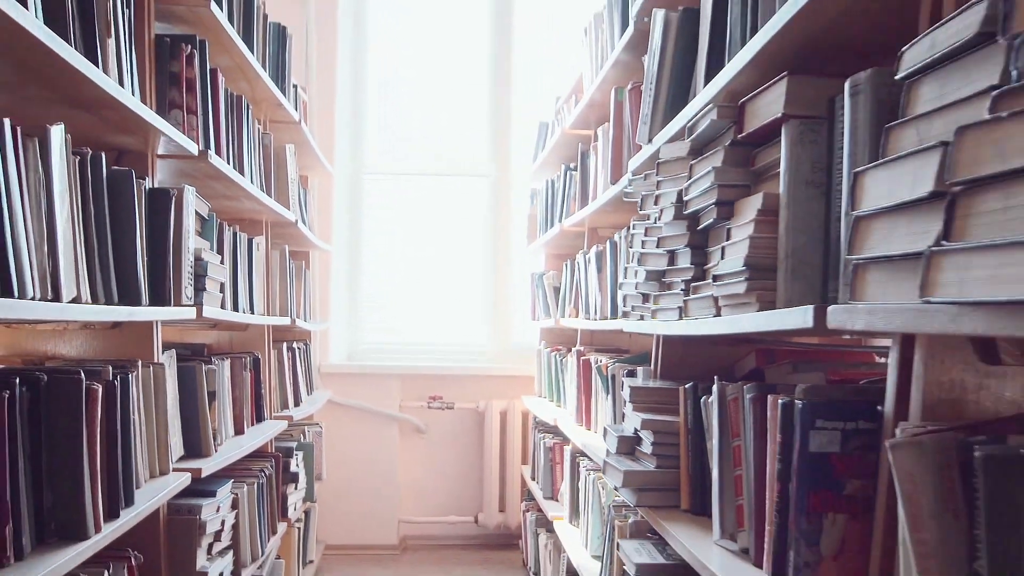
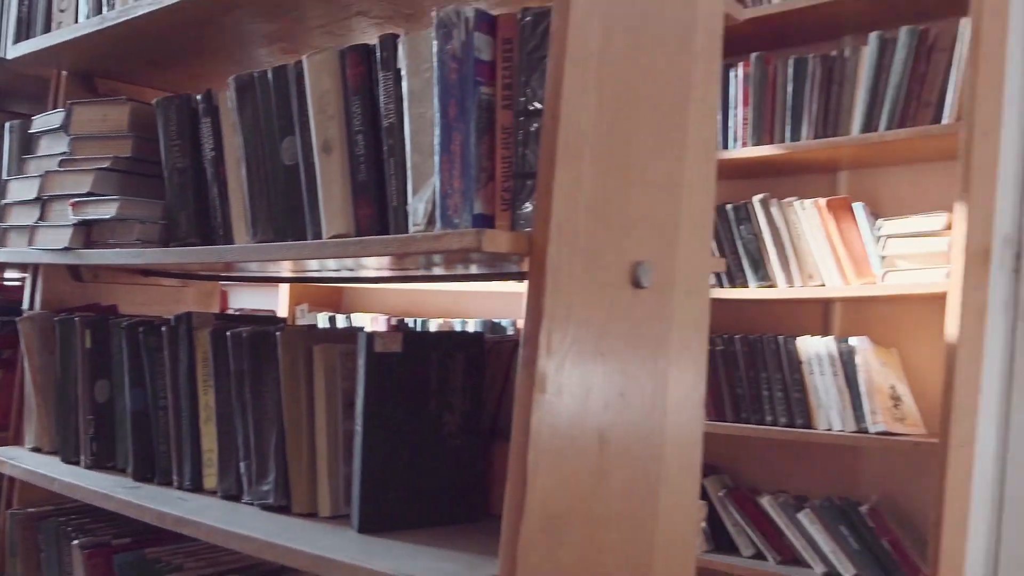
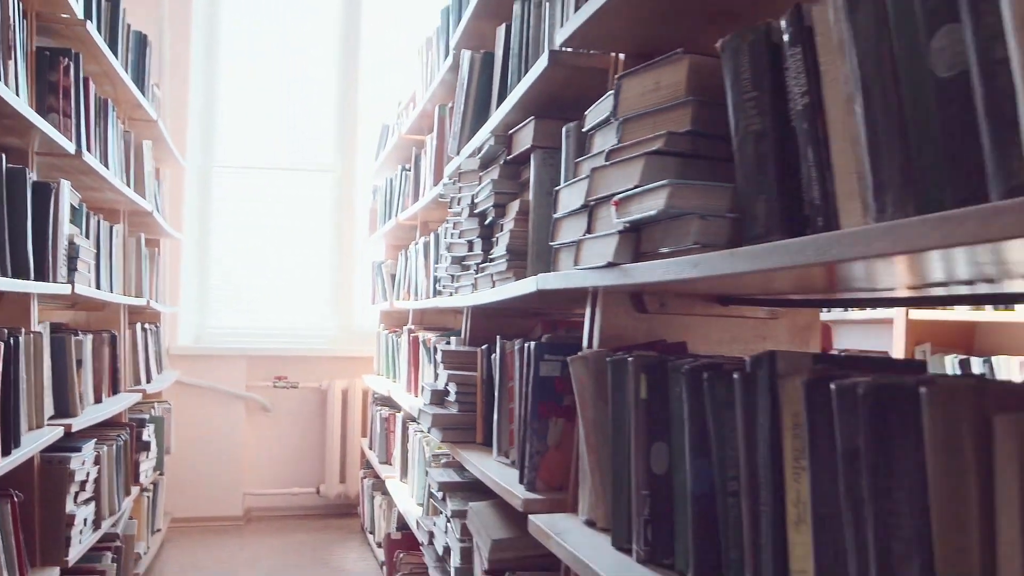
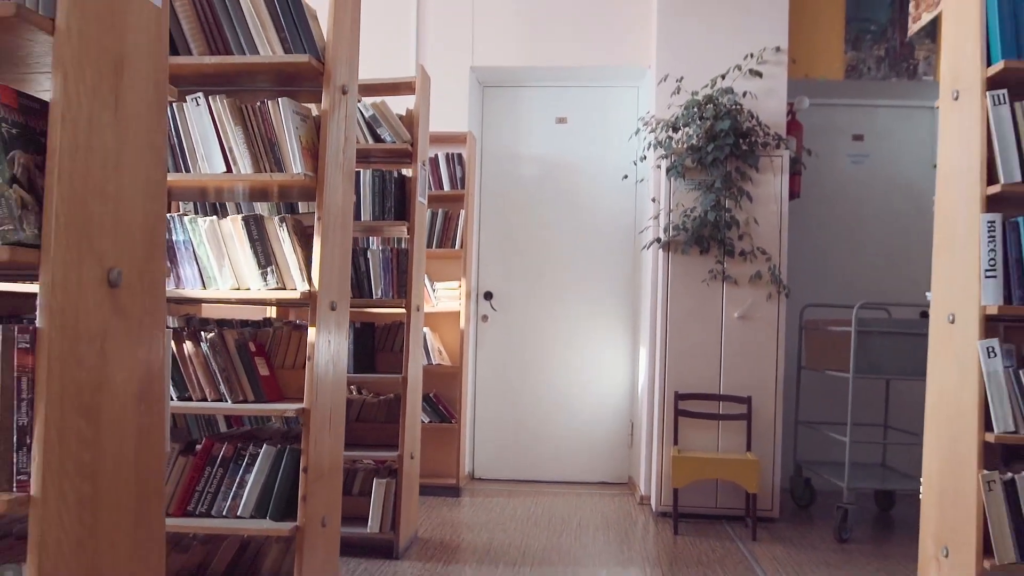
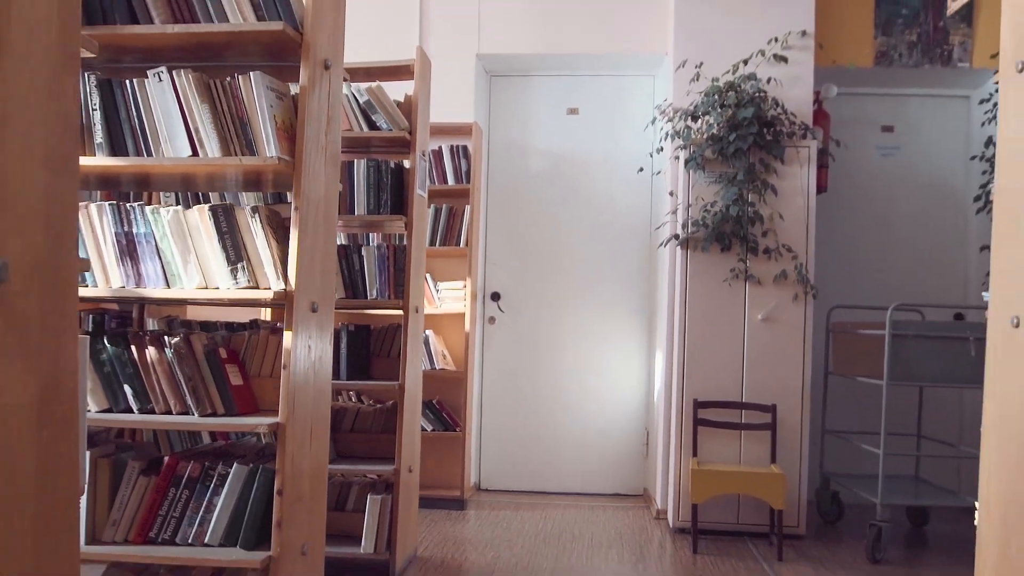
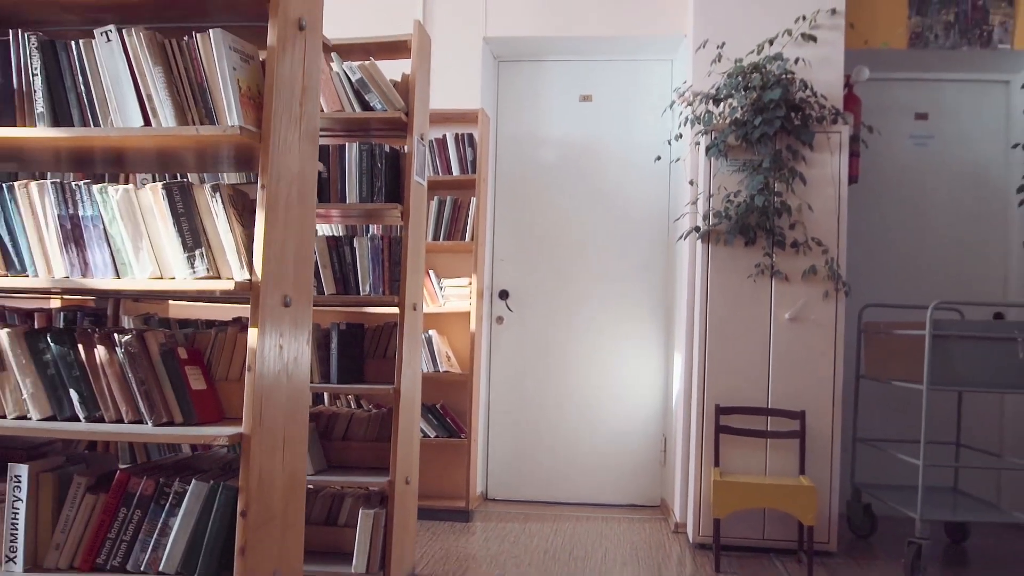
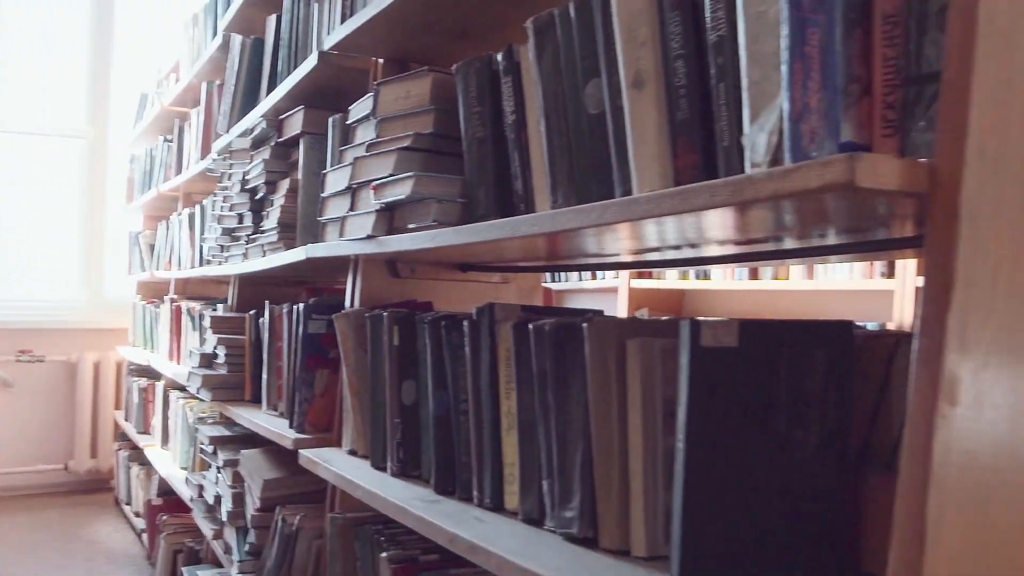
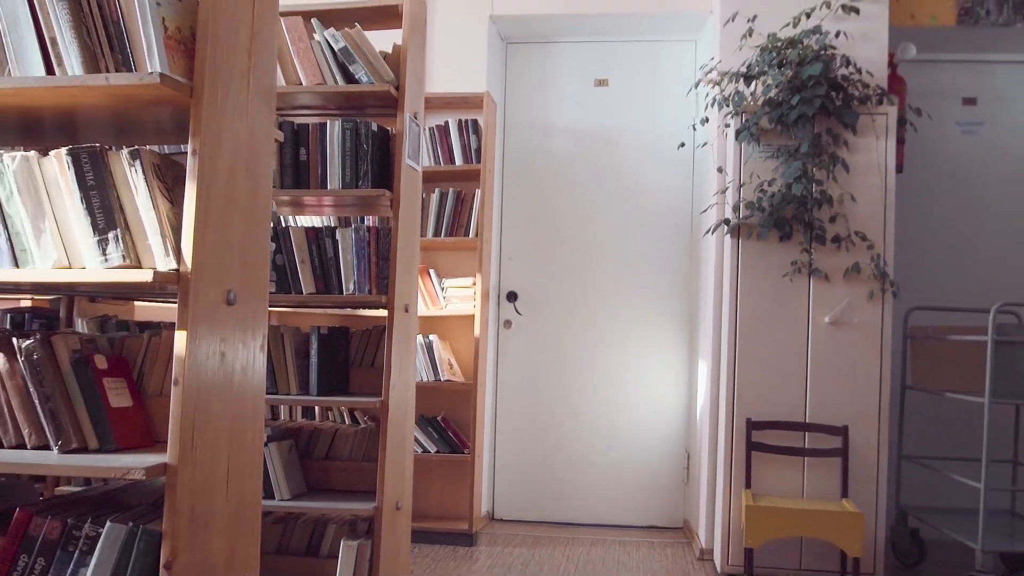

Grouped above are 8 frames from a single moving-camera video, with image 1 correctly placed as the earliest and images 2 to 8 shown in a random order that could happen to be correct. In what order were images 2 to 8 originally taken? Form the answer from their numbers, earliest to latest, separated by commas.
3, 7, 2, 8, 6, 5, 4
